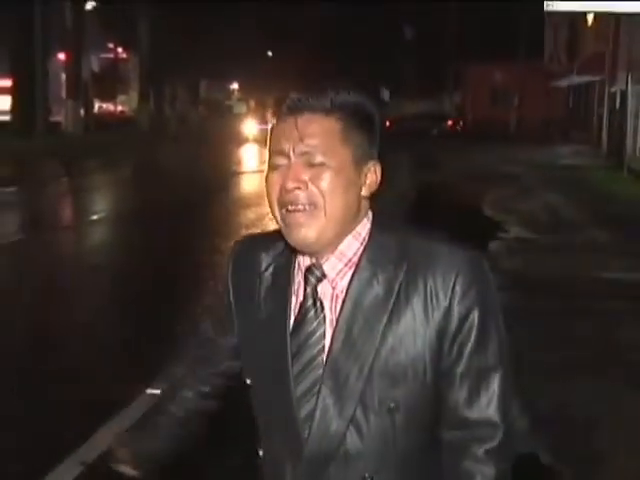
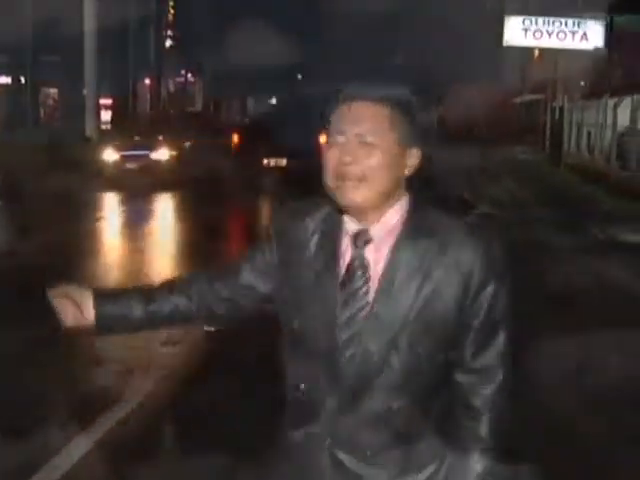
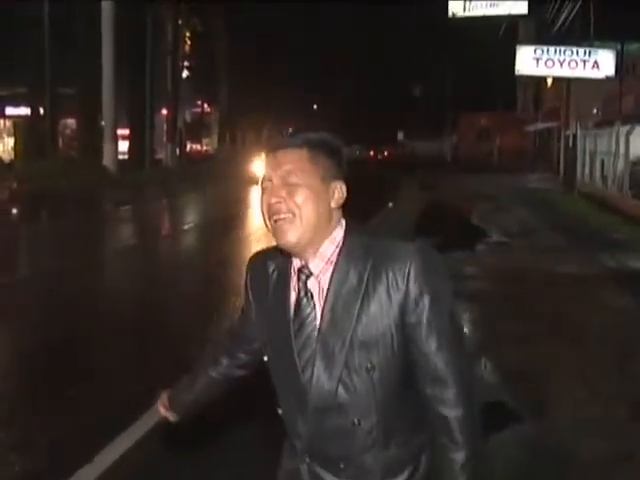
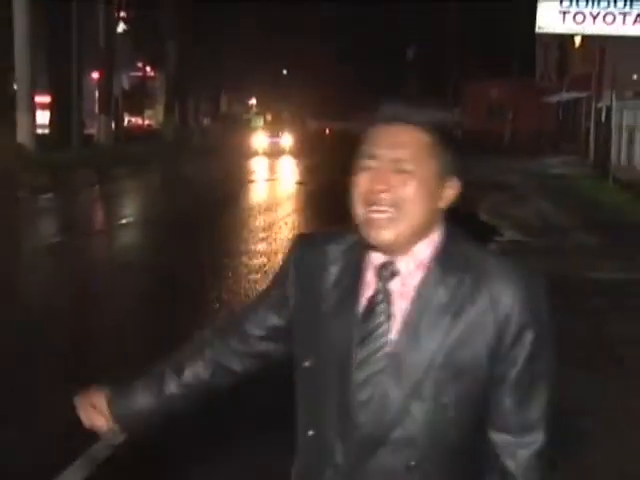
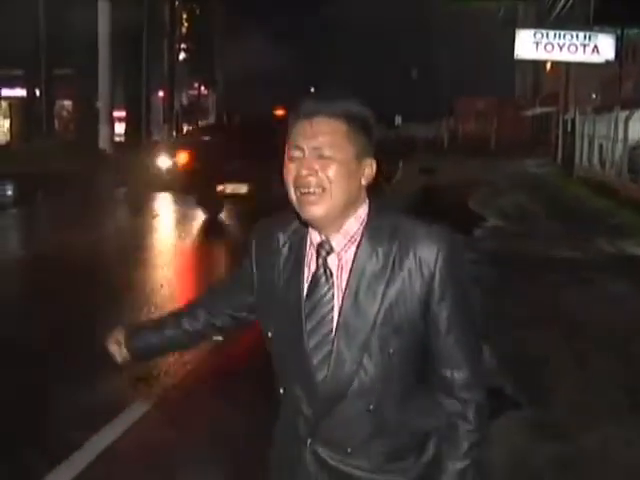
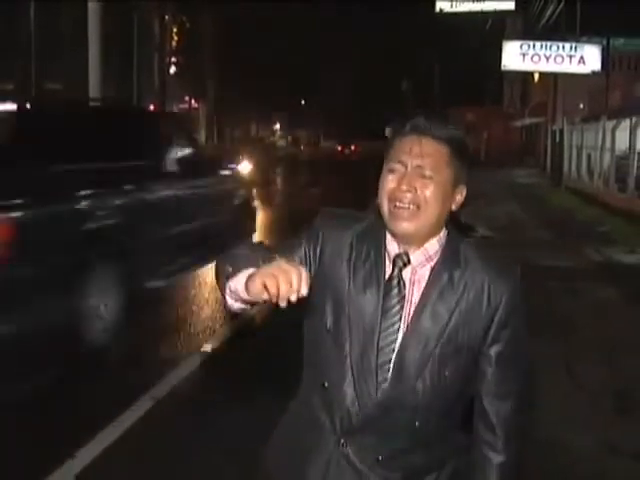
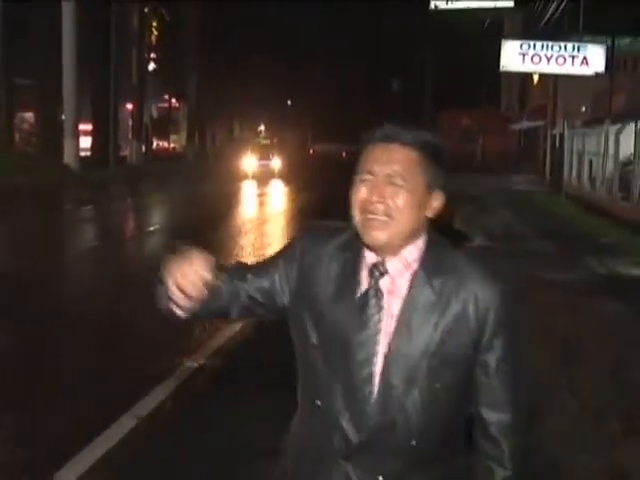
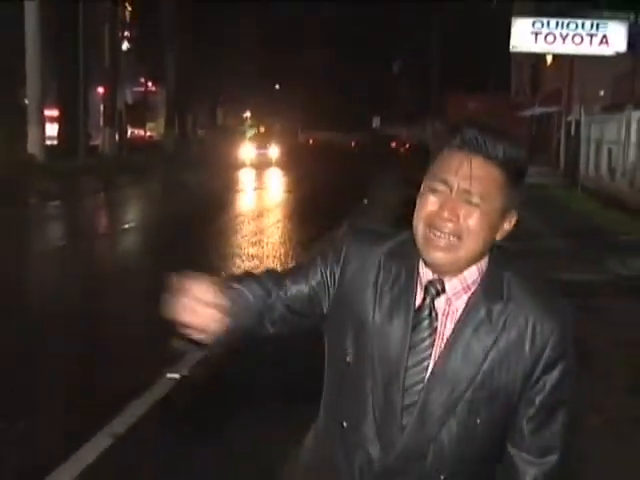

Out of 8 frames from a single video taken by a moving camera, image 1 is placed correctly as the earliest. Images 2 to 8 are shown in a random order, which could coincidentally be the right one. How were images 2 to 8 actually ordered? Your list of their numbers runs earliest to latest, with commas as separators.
4, 8, 7, 3, 6, 5, 2
